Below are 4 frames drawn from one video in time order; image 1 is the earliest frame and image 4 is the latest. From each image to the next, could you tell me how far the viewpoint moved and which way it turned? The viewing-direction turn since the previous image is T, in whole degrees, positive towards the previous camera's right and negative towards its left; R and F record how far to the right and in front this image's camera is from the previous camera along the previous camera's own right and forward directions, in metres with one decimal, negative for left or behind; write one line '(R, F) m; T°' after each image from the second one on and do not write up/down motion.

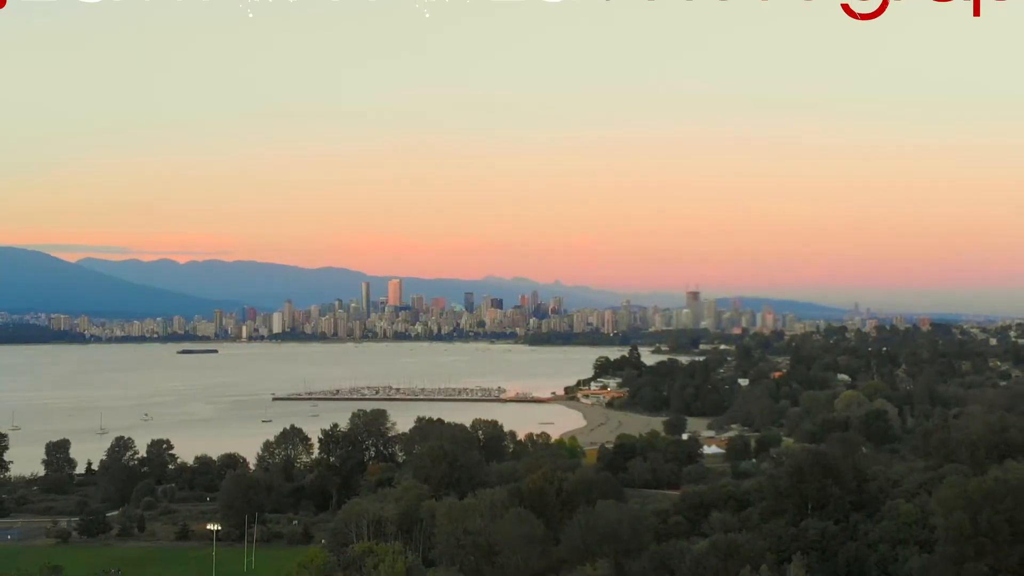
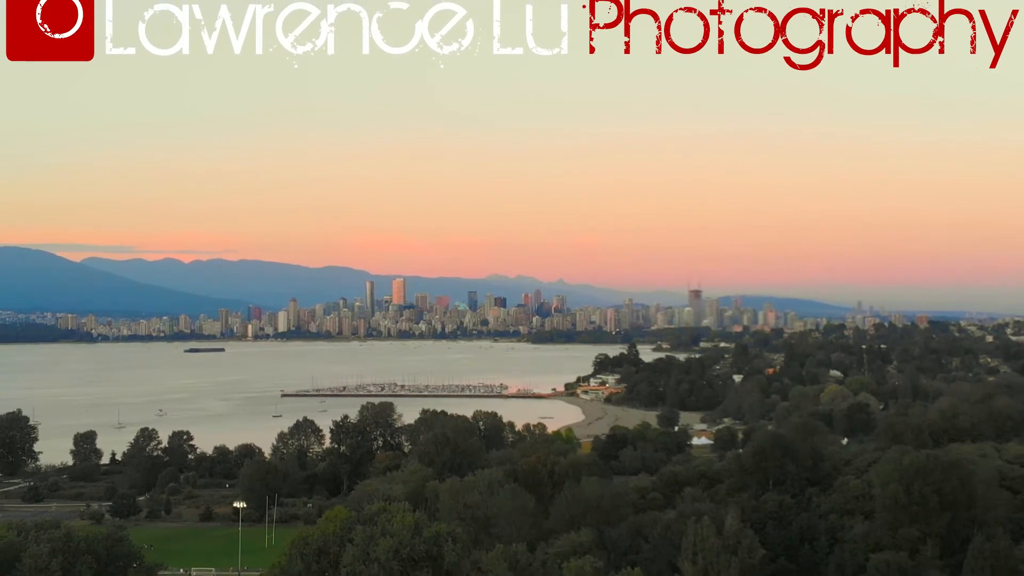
(+0.1, -1.8) m; 0°
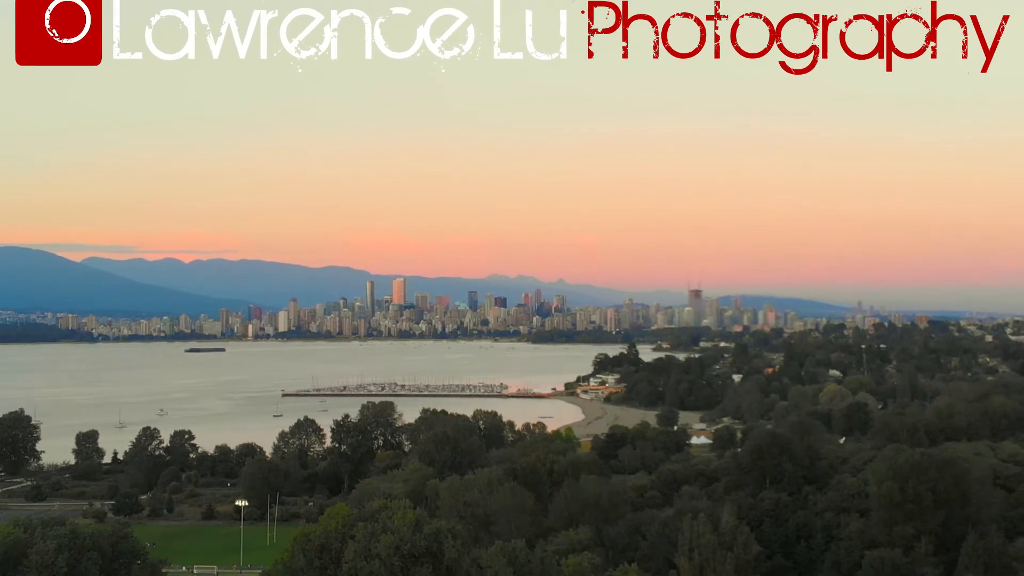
(0.0, -0.2) m; 0°
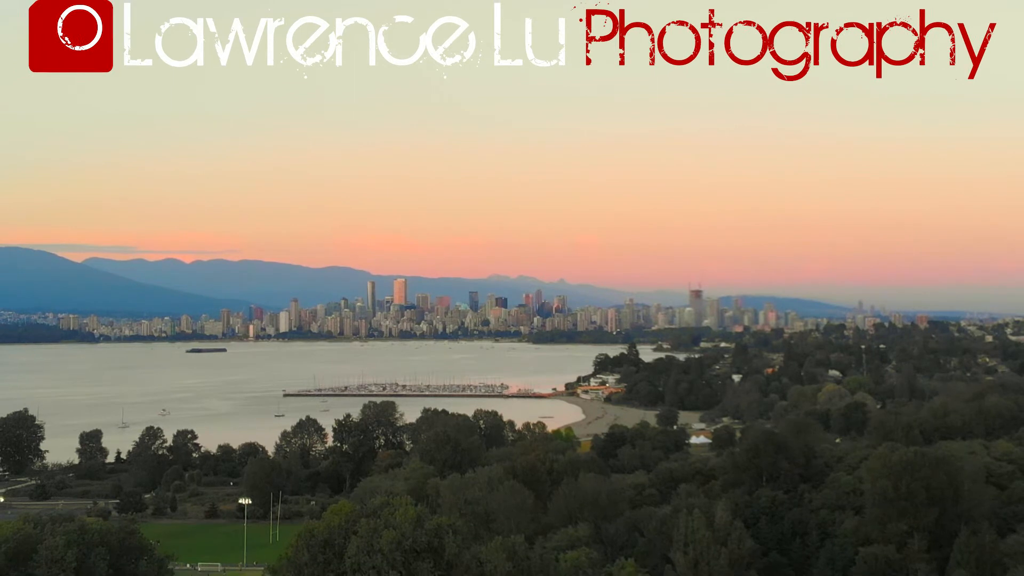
(0.0, -0.2) m; 0°
